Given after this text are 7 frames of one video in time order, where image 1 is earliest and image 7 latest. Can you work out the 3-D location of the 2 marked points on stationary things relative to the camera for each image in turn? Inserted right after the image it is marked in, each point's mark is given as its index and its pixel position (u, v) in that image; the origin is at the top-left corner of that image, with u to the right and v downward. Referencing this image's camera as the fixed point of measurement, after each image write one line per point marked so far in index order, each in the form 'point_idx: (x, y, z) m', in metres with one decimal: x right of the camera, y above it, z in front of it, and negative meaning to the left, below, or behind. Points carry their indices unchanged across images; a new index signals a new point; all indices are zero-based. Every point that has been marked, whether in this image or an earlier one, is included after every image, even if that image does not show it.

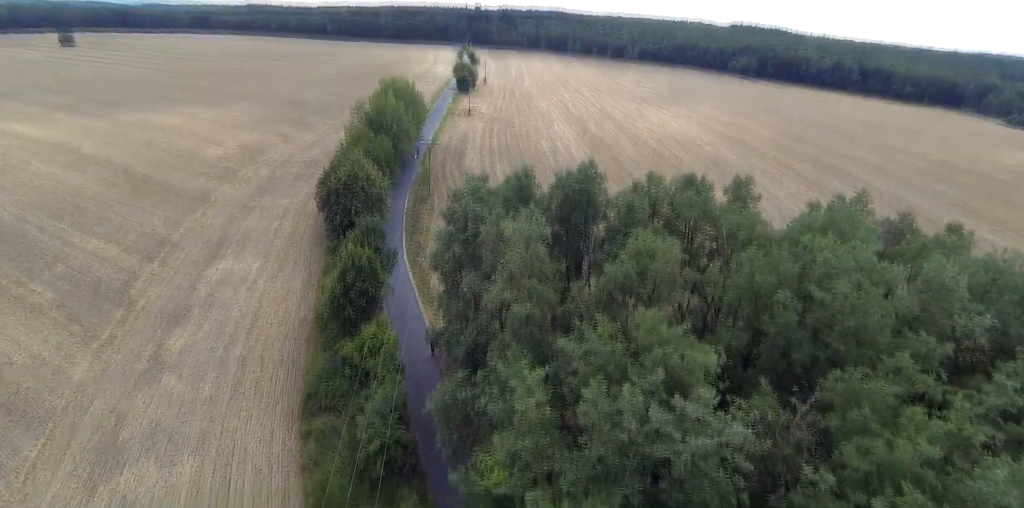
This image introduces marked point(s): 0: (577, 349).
0: (+2.0, -2.8, +16.9) m
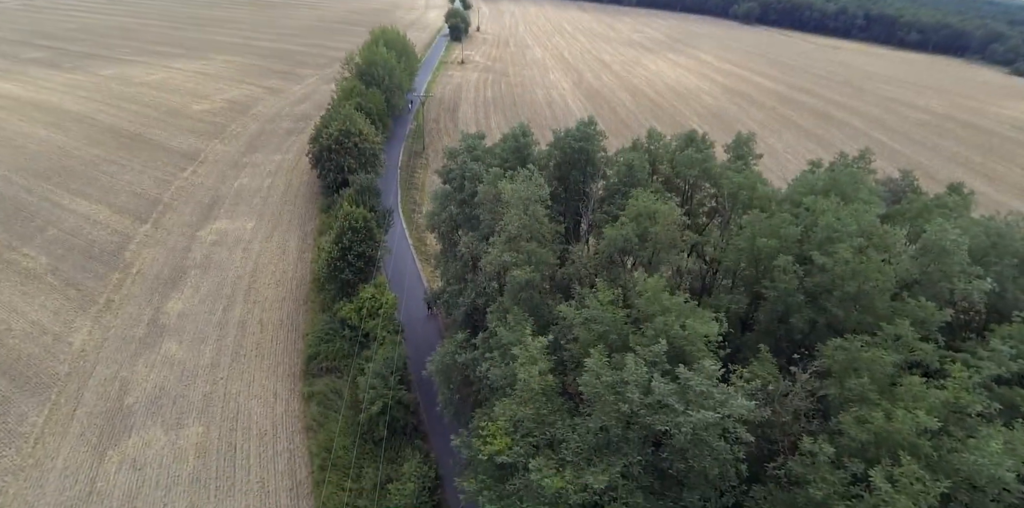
0: (+2.0, -1.9, +16.9) m
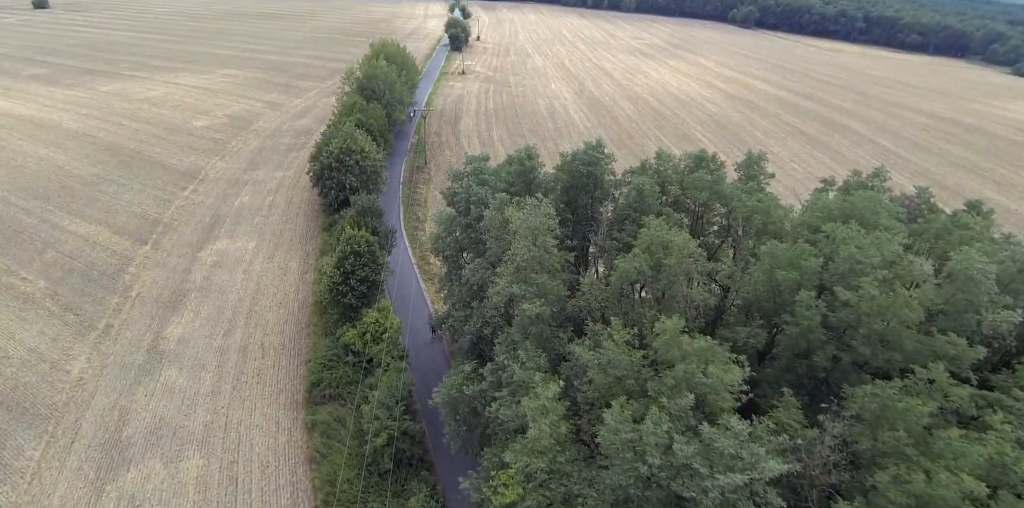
0: (+2.3, -3.0, +16.1) m
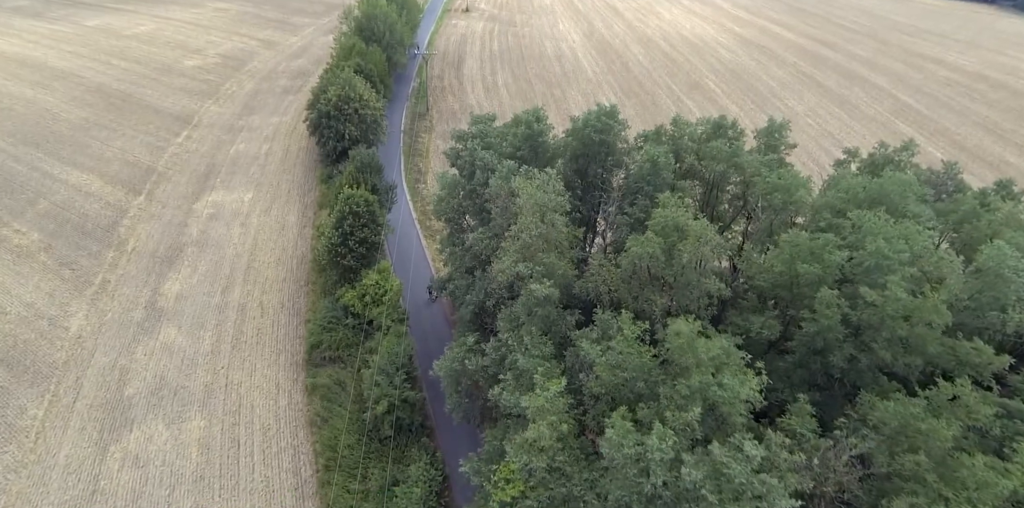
0: (+2.4, -2.7, +15.4) m
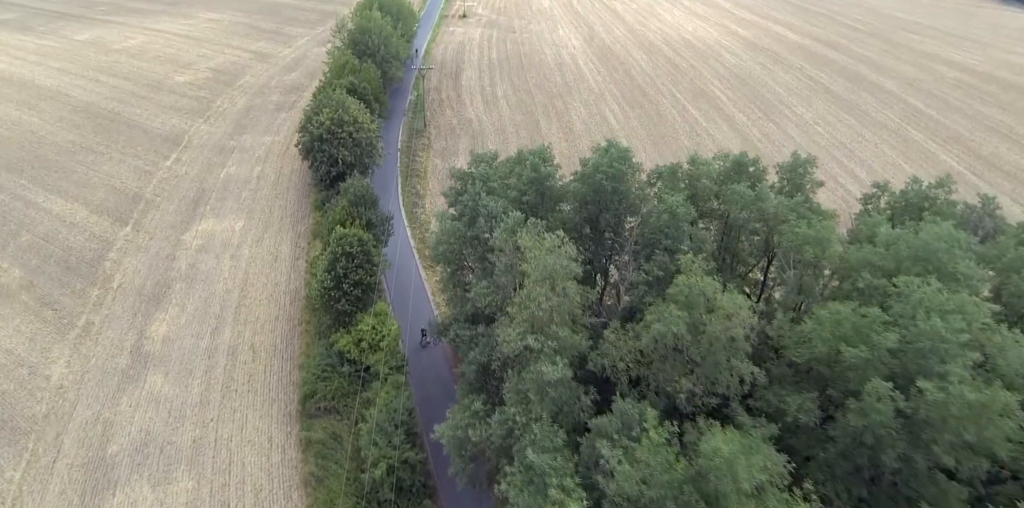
0: (+2.7, -5.0, +13.6) m
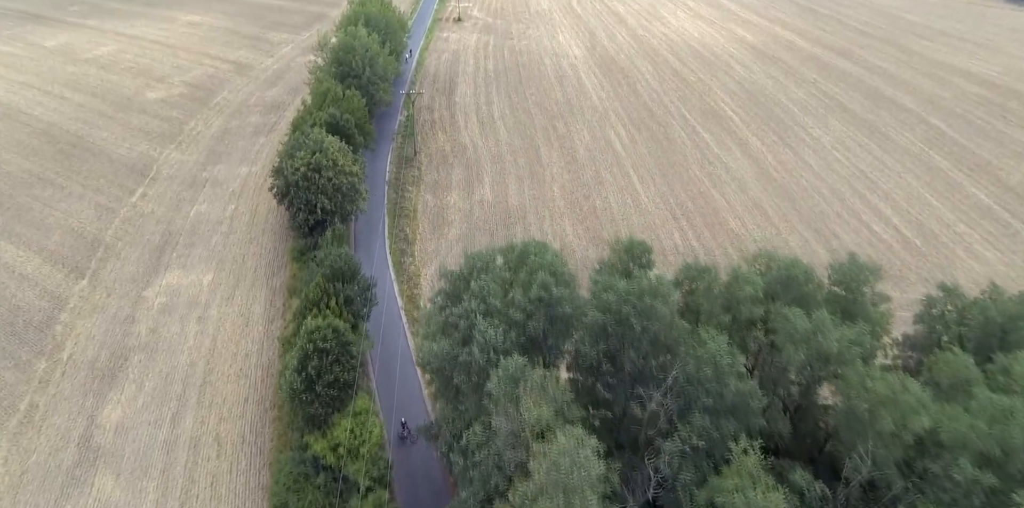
0: (+2.8, -9.7, +9.7) m
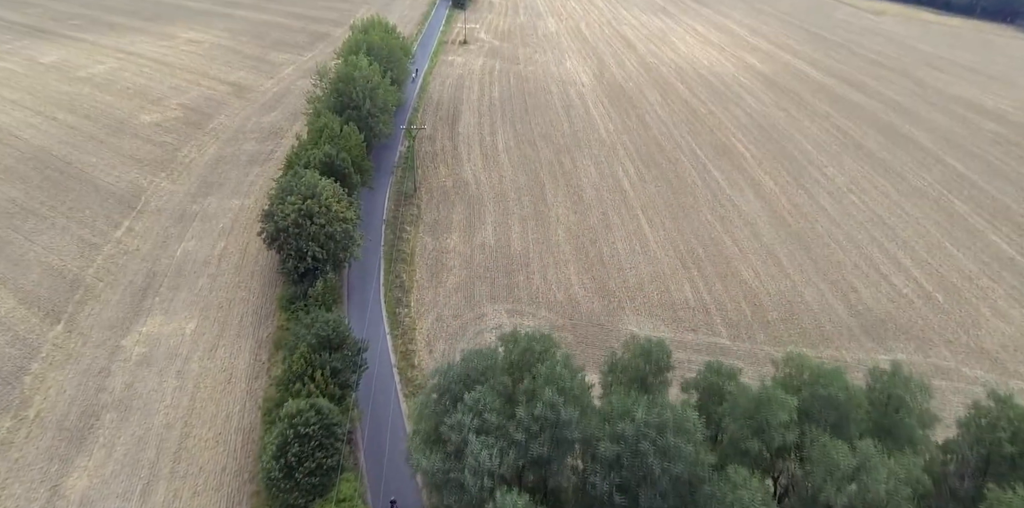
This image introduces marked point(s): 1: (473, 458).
0: (+2.6, -12.9, +7.3) m
1: (-1.2, -5.9, +17.1) m
